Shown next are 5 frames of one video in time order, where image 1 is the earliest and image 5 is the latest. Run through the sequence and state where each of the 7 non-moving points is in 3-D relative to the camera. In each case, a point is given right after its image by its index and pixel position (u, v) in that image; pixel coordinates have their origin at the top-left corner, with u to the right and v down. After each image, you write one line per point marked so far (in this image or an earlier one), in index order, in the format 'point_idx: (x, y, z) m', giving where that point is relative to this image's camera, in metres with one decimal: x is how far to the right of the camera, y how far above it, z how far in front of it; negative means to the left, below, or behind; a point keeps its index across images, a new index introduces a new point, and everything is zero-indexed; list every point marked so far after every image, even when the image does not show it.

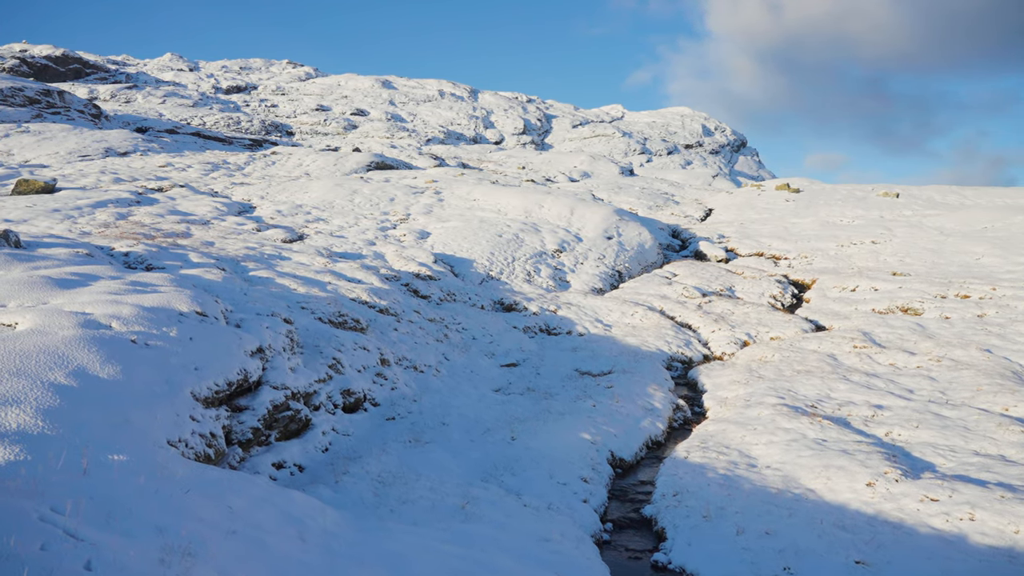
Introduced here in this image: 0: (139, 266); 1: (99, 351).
0: (-15.0, +0.9, +18.9) m
1: (-7.8, -1.2, +8.9) m
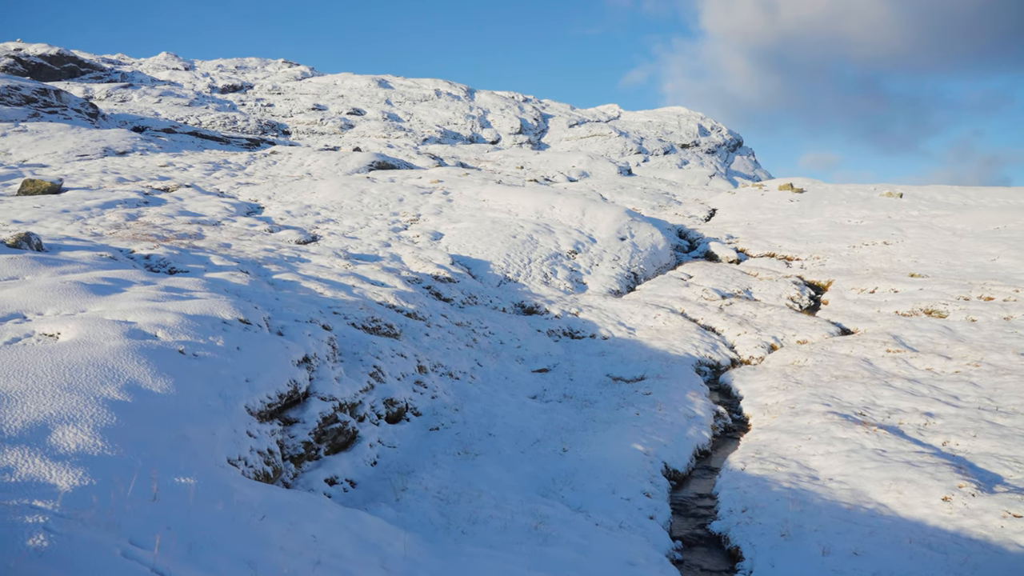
0: (-13.7, +0.8, +18.4) m
1: (-6.5, -1.4, +8.4) m
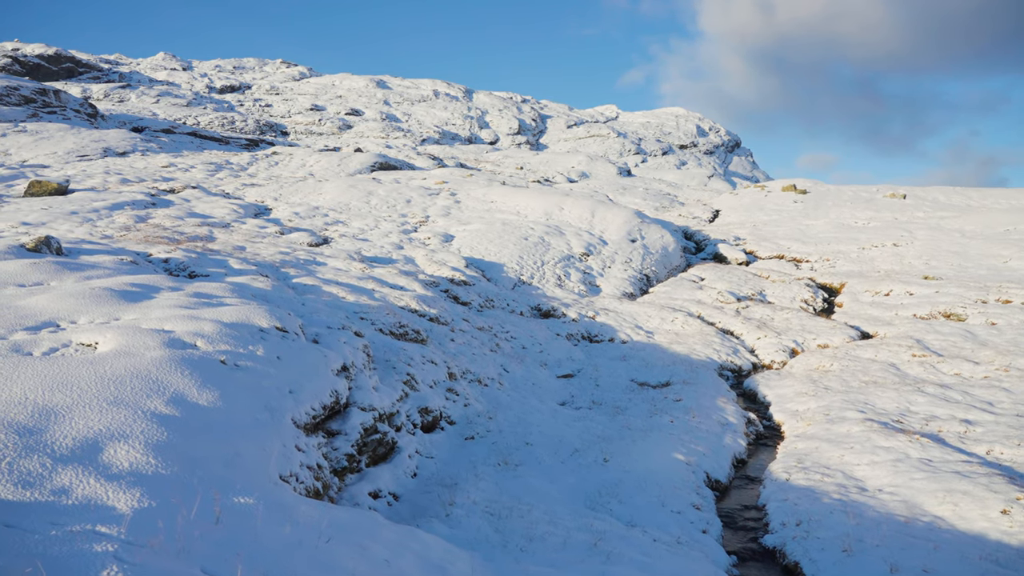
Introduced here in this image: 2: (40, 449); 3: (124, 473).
0: (-12.8, +0.6, +18.1) m
1: (-5.5, -1.5, +8.1) m
2: (-6.1, -2.1, +6.0) m
3: (-5.0, -2.4, +6.0) m
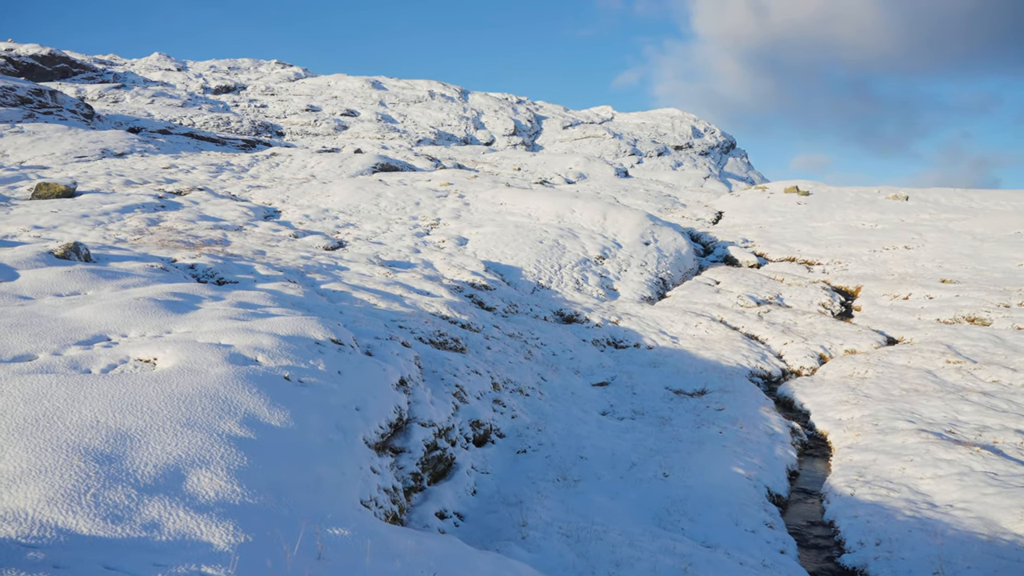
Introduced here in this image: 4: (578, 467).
0: (-11.4, +0.4, +17.6) m
1: (-4.2, -1.7, +7.7) m
2: (-4.7, -2.3, +5.7) m
3: (-3.6, -2.6, +5.7) m
4: (+1.6, -4.4, +11.4) m
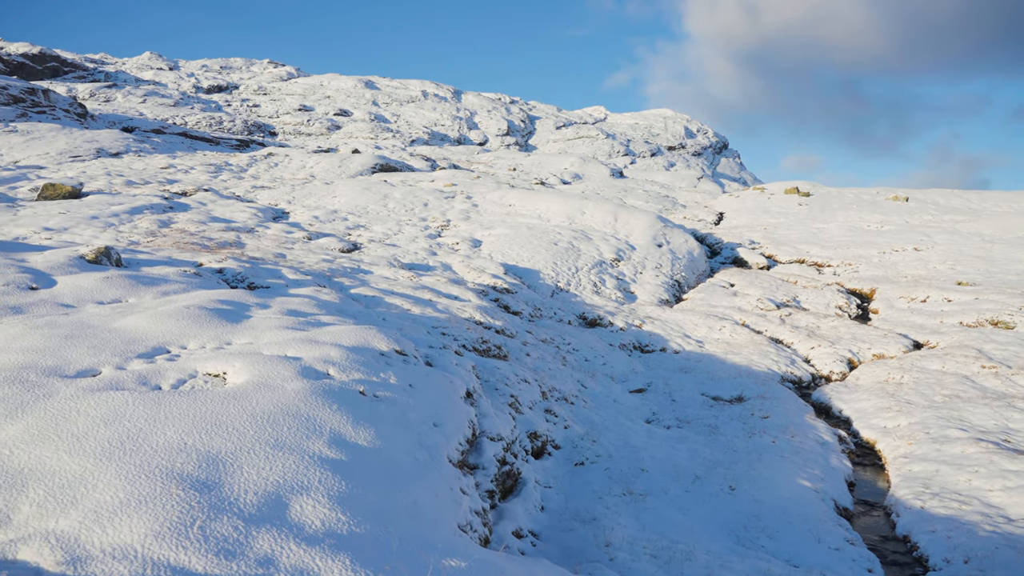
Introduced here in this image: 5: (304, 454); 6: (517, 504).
0: (-10.1, +0.2, +17.2) m
1: (-2.7, -1.9, +7.3) m
2: (-3.2, -2.5, +5.3) m
3: (-2.1, -2.8, +5.3) m
4: (+3.0, -4.5, +11.0) m
5: (-2.8, -2.2, +6.3) m
6: (+0.1, -4.3, +9.2) m
